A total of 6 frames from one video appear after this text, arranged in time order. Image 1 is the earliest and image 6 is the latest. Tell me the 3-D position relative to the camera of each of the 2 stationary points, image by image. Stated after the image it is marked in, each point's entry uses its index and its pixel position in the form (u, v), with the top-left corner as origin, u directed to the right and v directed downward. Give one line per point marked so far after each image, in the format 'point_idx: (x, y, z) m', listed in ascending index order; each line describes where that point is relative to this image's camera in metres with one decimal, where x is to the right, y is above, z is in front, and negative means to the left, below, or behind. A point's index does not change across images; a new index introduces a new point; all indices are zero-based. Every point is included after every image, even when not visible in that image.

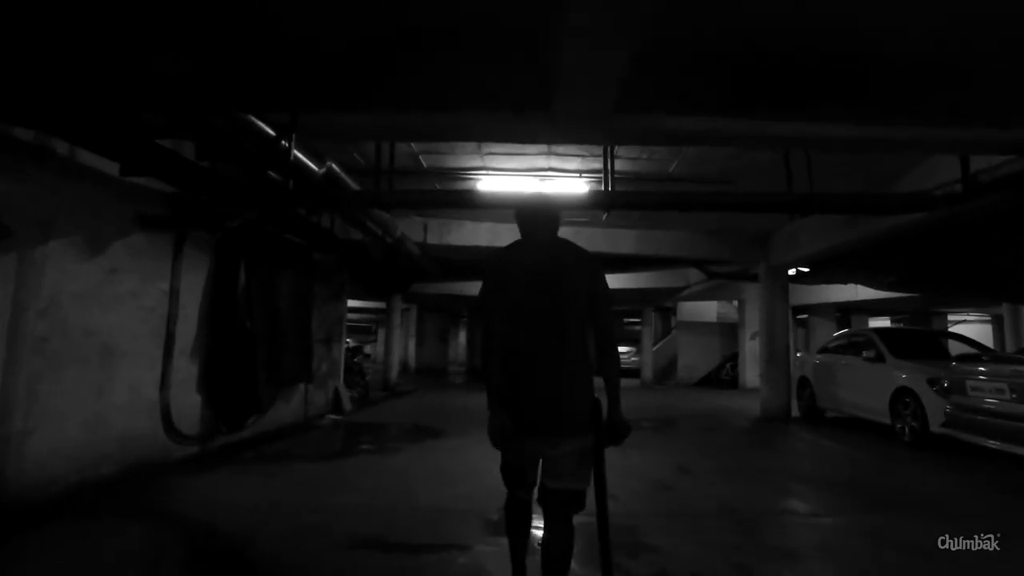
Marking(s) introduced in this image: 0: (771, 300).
0: (+3.9, -0.2, +10.2) m
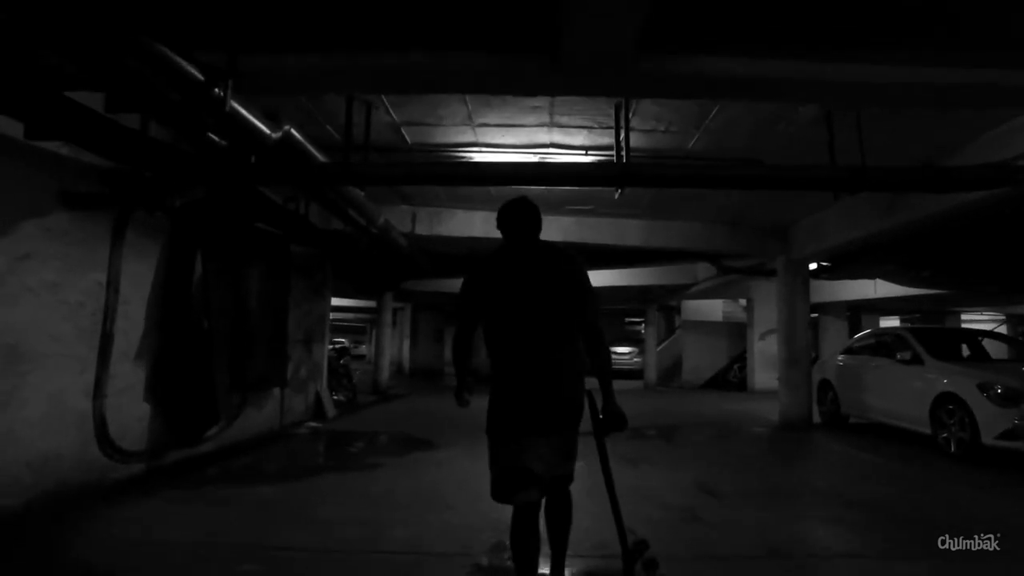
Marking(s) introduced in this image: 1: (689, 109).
0: (+3.8, -0.1, +9.4) m
1: (+1.2, +1.3, +4.9) m
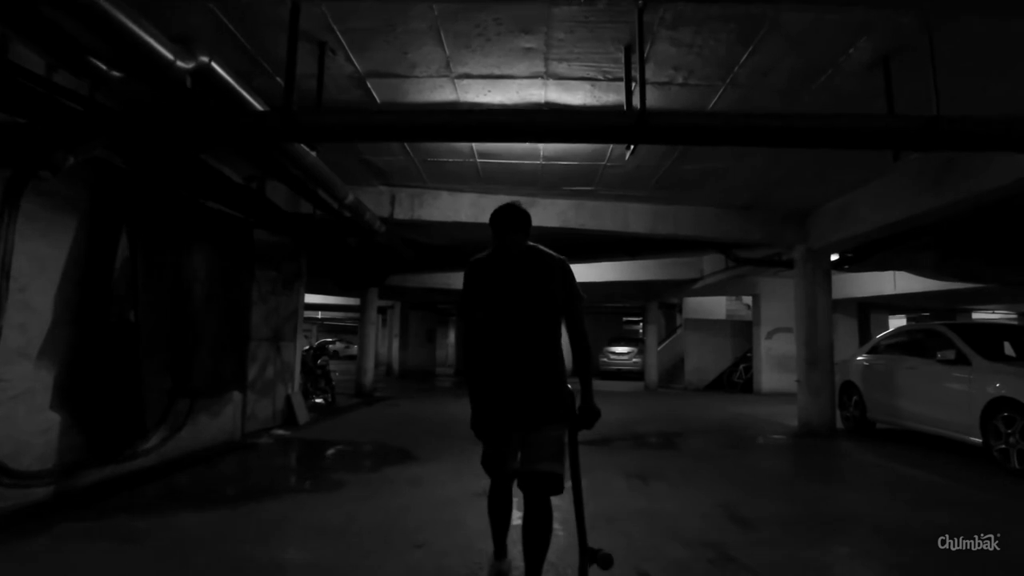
0: (+3.7, 0.0, +8.5) m
1: (+1.2, +1.4, +4.0) m
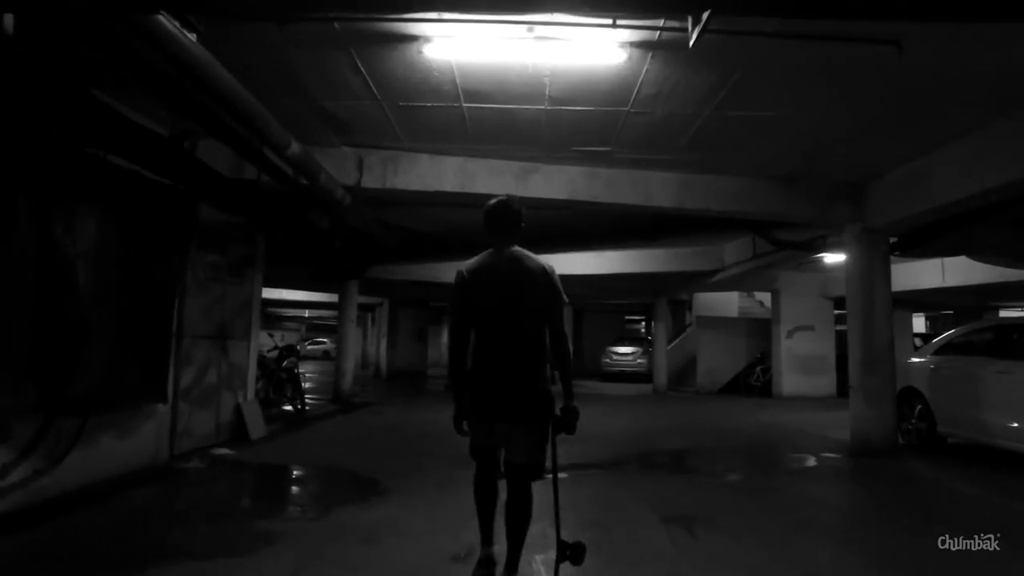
0: (+3.7, +0.1, +7.1) m
1: (+1.2, +1.5, +2.6) m
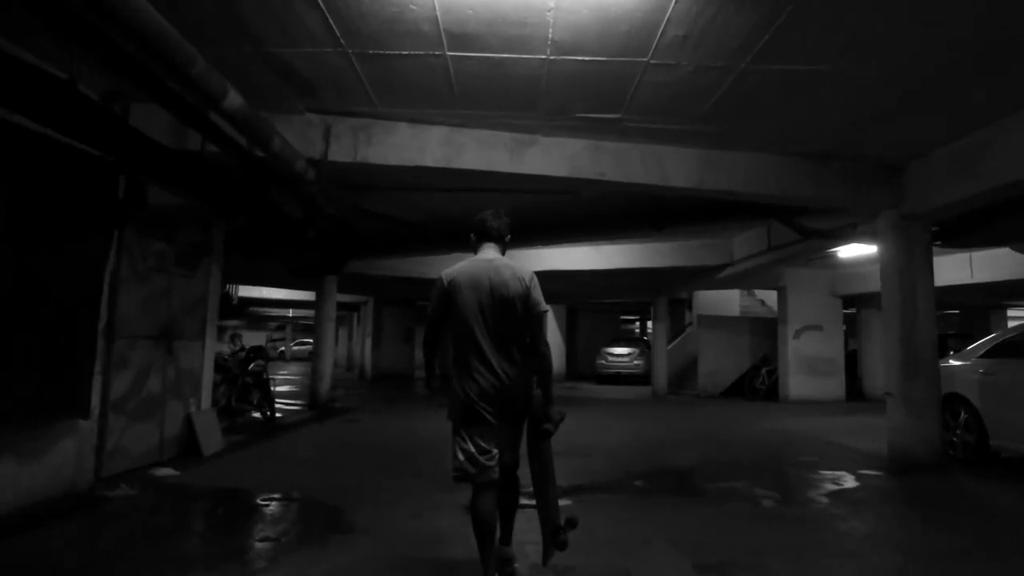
0: (+3.6, +0.2, +6.3) m
1: (+1.2, +1.5, +1.7) m
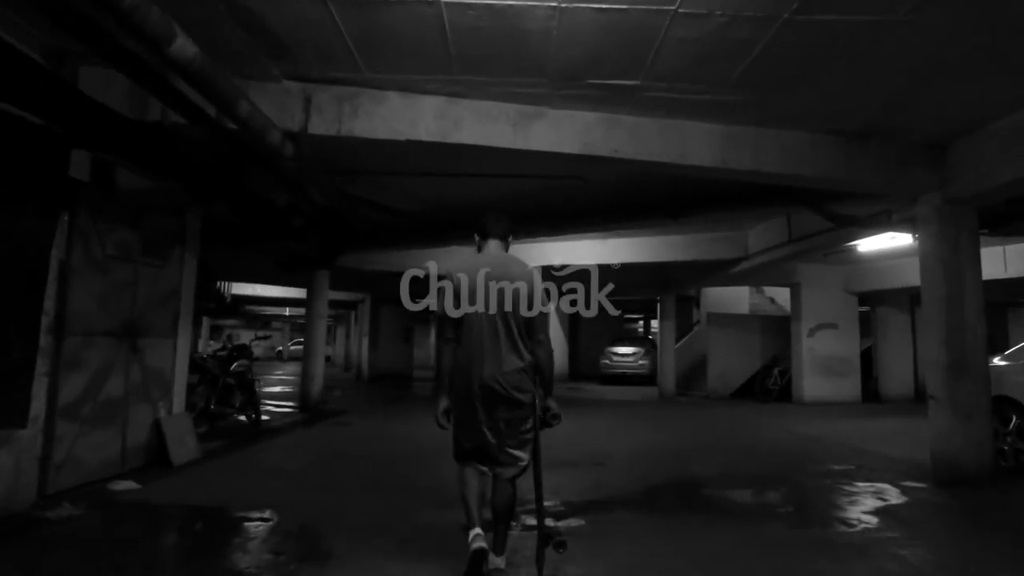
0: (+3.7, +0.2, +5.7) m
1: (+1.2, +1.6, +1.1) m
